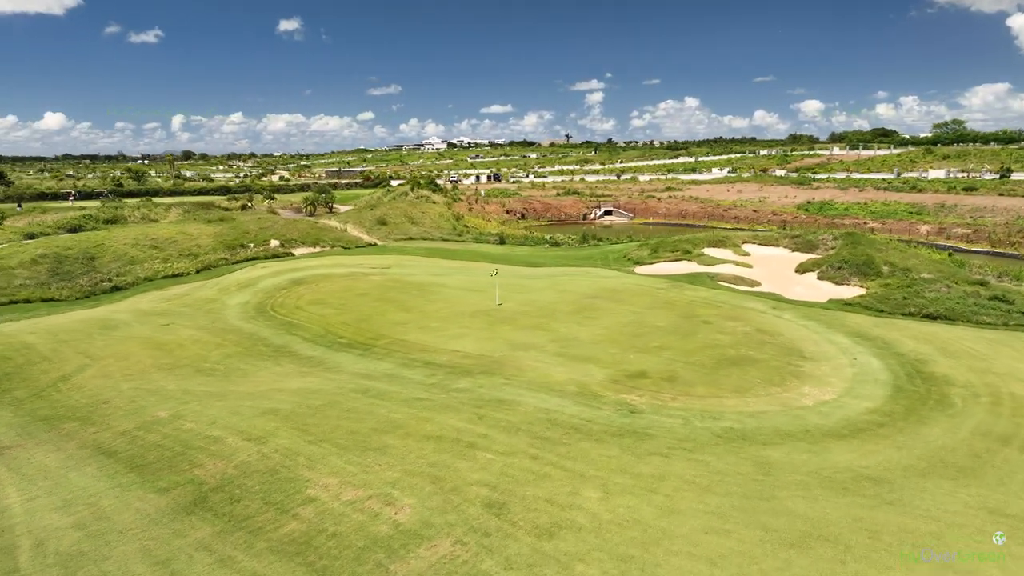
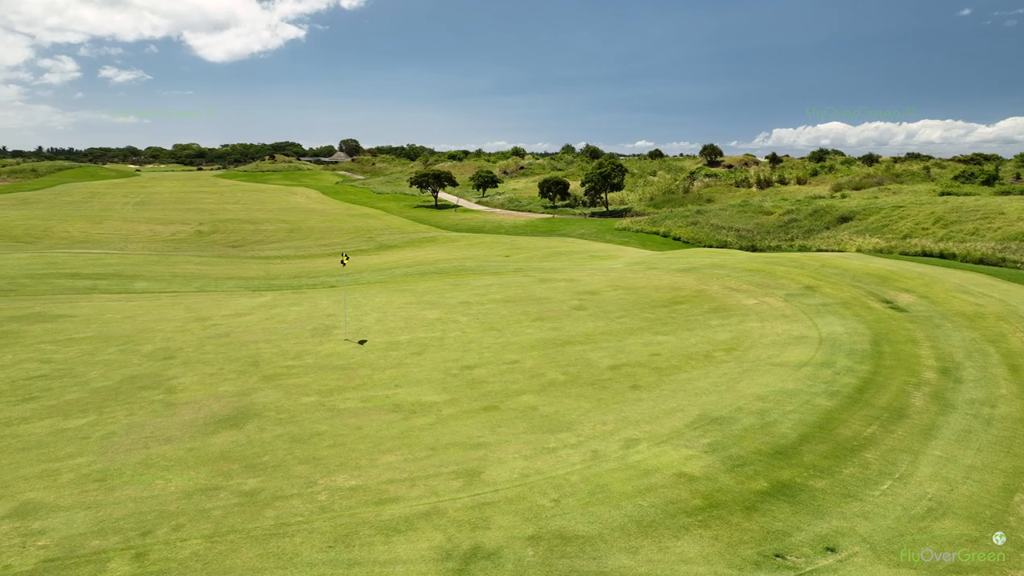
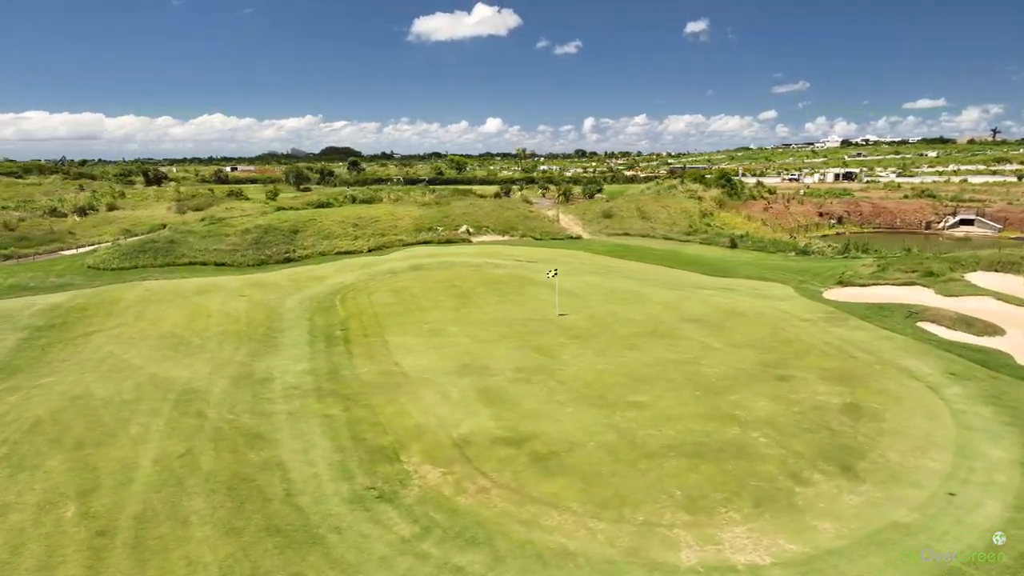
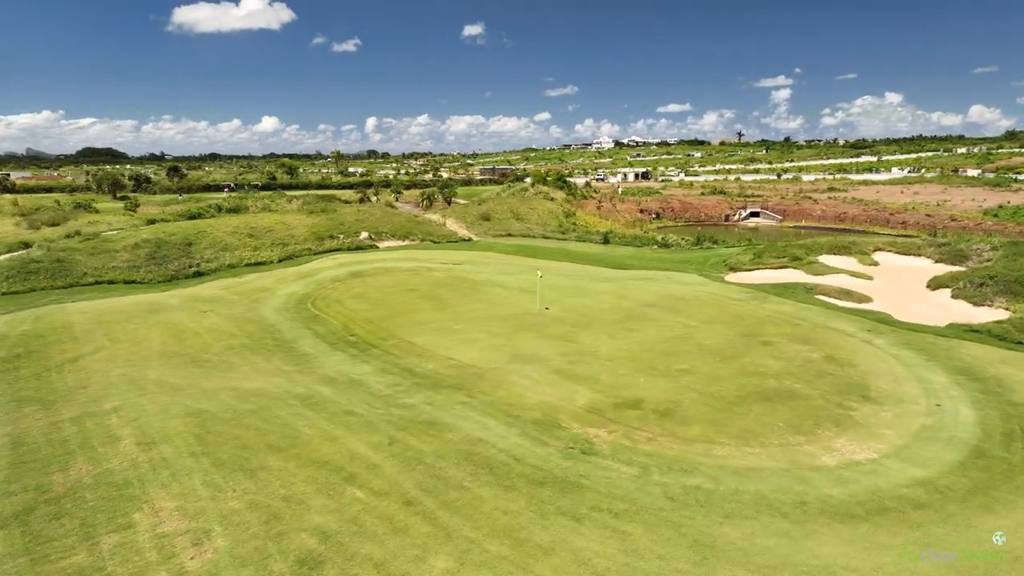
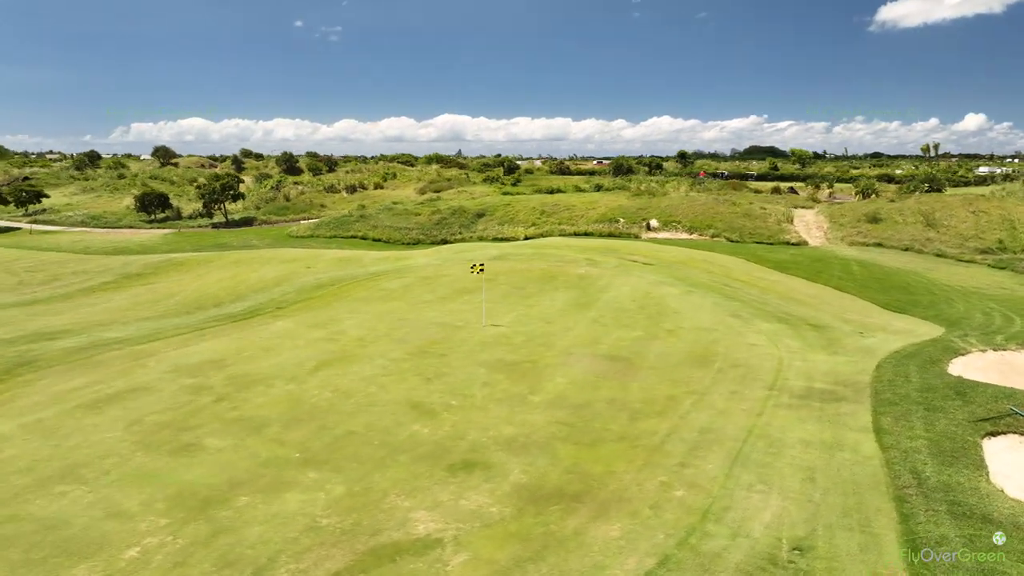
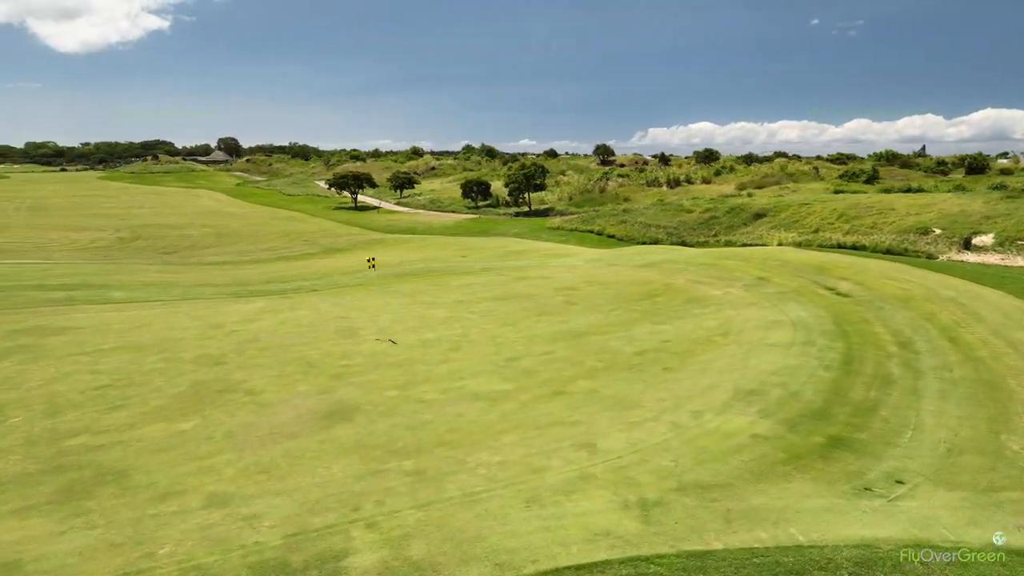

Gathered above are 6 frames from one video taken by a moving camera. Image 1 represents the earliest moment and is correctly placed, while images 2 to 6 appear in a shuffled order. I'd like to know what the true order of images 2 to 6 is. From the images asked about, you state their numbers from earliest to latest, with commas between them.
4, 3, 5, 6, 2
